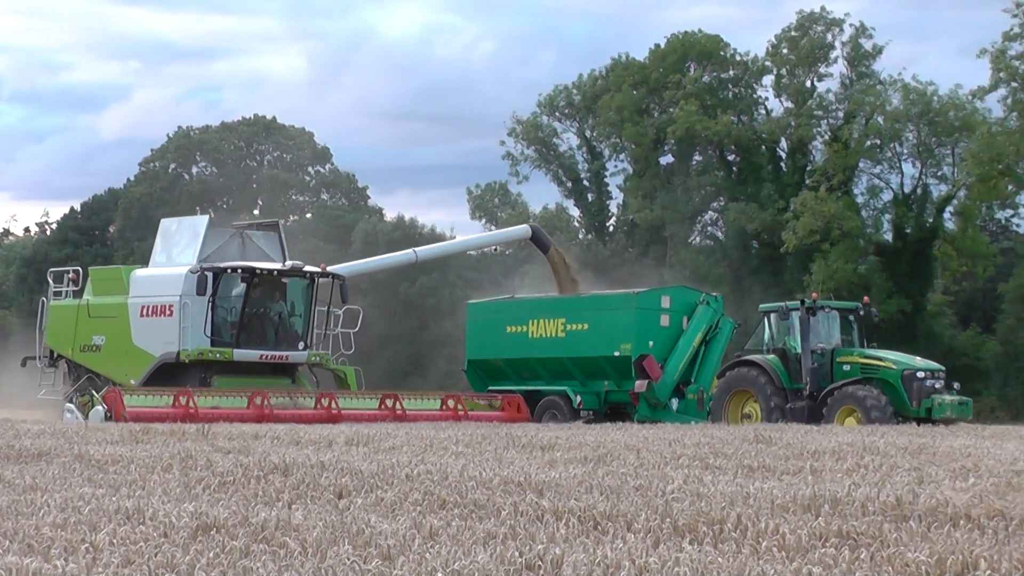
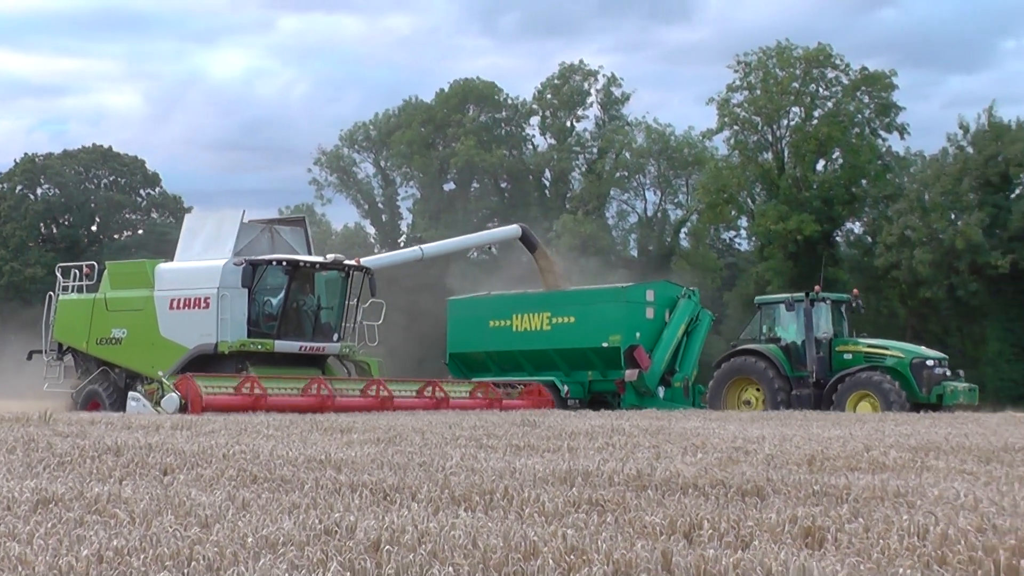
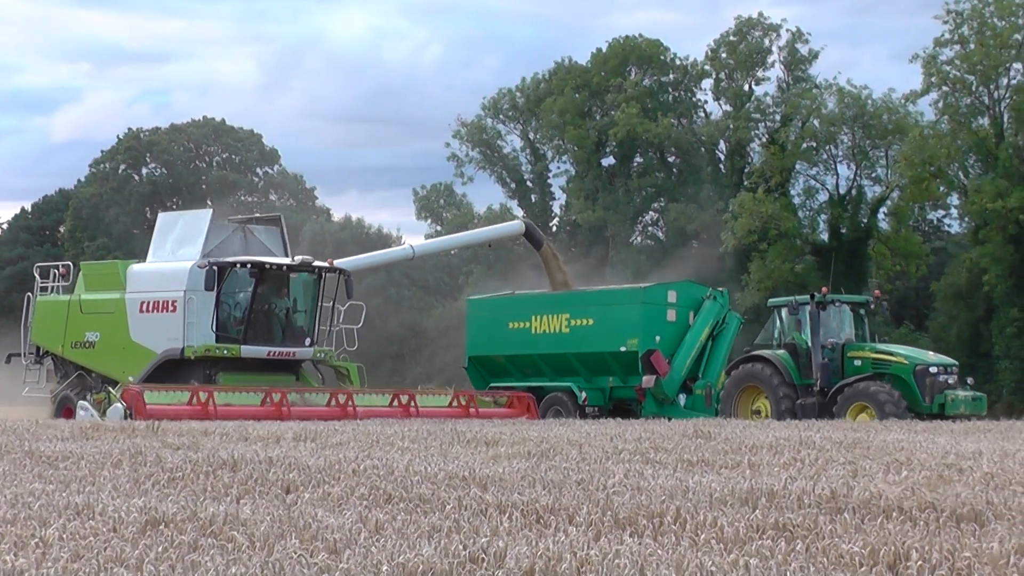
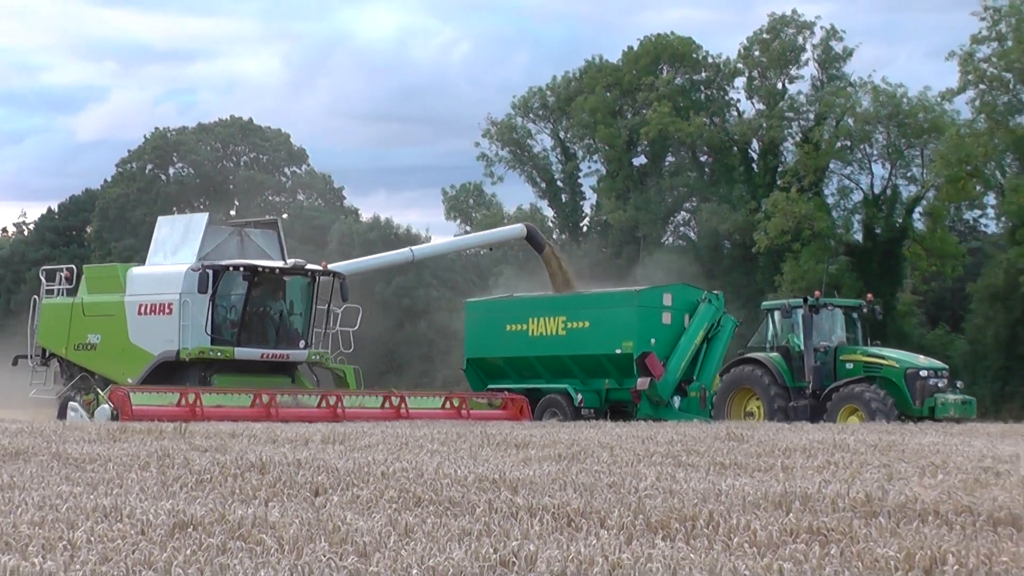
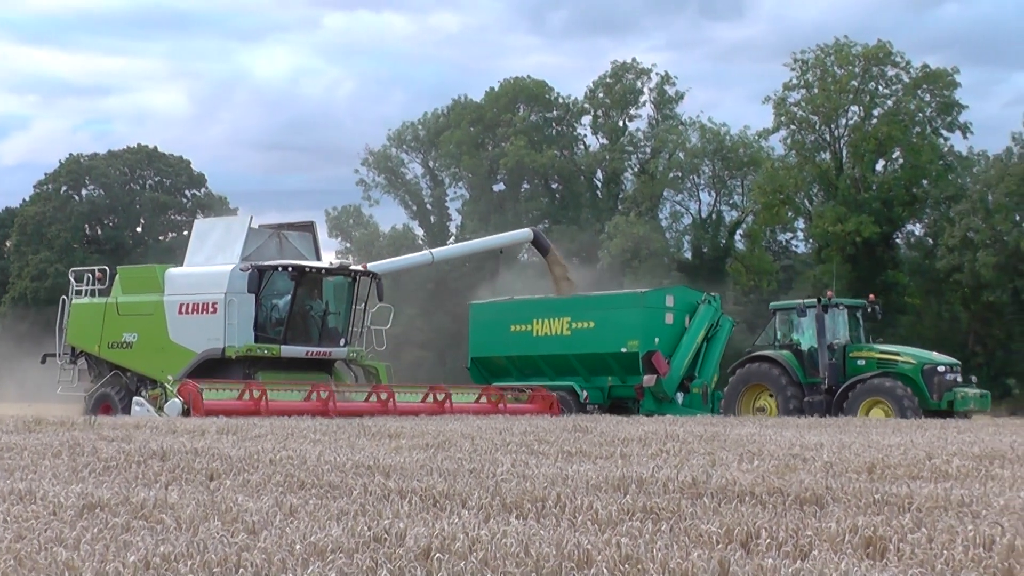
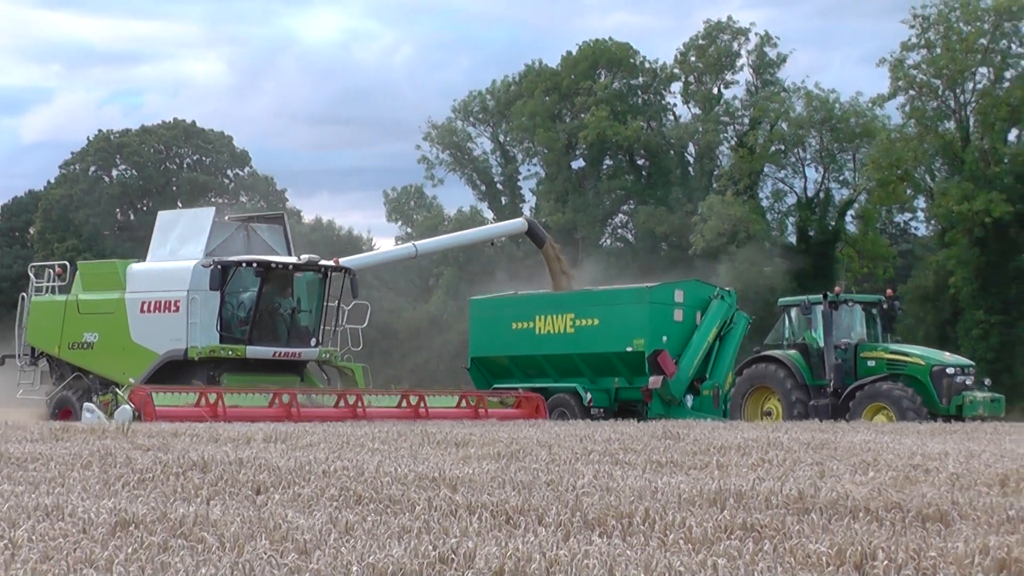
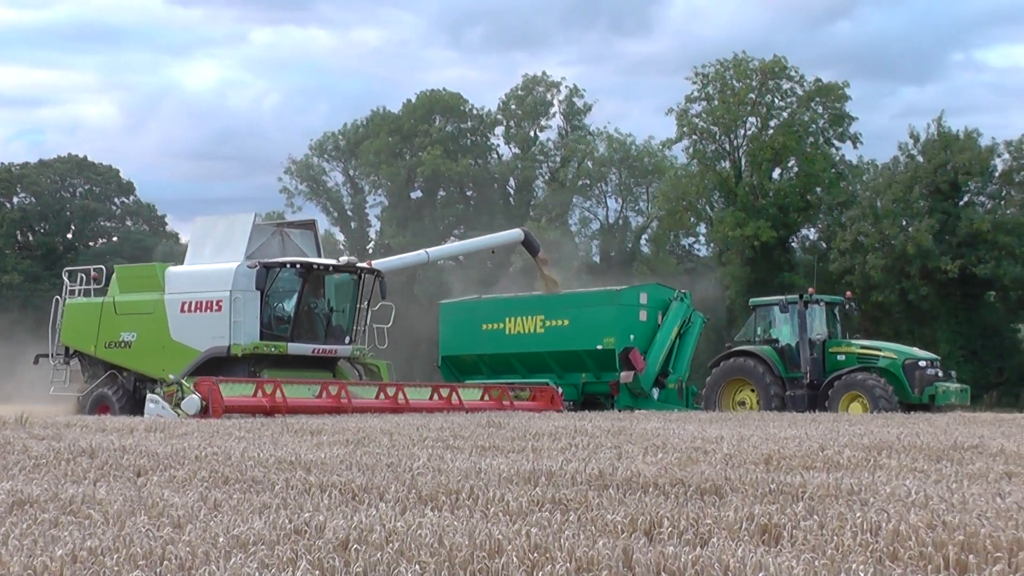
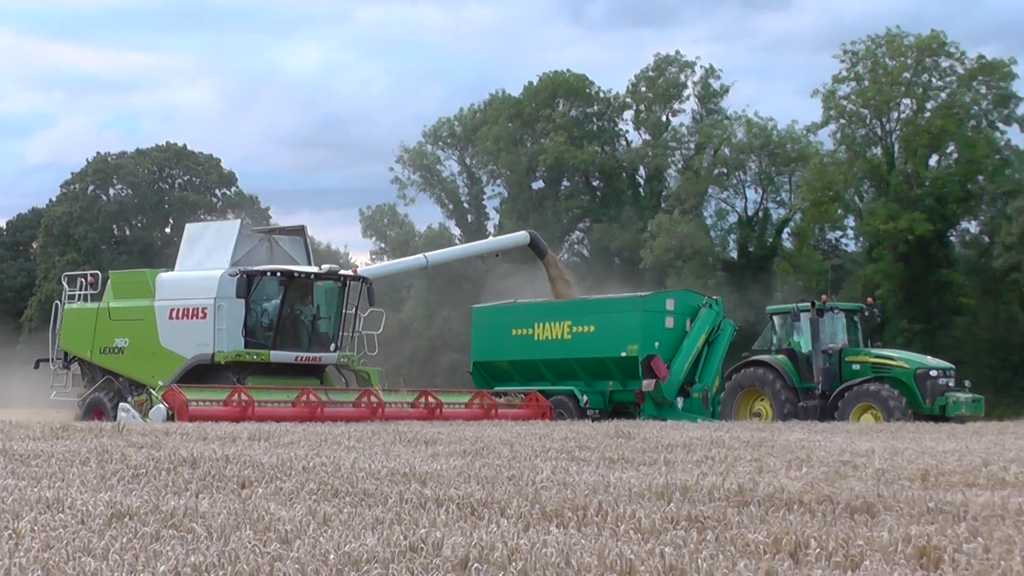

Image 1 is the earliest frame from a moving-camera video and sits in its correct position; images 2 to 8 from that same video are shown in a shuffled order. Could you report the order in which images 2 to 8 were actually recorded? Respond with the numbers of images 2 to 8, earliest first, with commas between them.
4, 3, 6, 8, 5, 2, 7
